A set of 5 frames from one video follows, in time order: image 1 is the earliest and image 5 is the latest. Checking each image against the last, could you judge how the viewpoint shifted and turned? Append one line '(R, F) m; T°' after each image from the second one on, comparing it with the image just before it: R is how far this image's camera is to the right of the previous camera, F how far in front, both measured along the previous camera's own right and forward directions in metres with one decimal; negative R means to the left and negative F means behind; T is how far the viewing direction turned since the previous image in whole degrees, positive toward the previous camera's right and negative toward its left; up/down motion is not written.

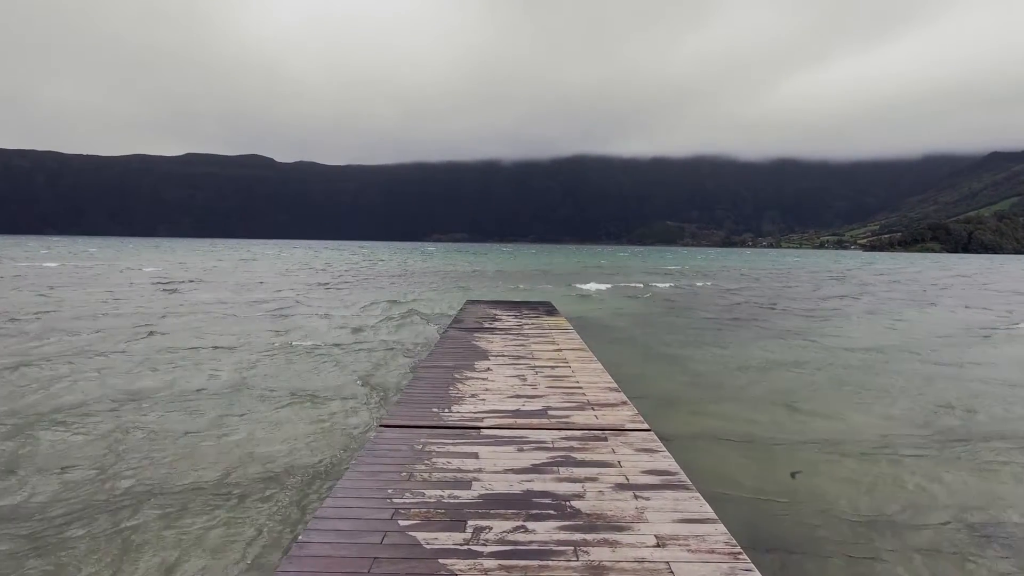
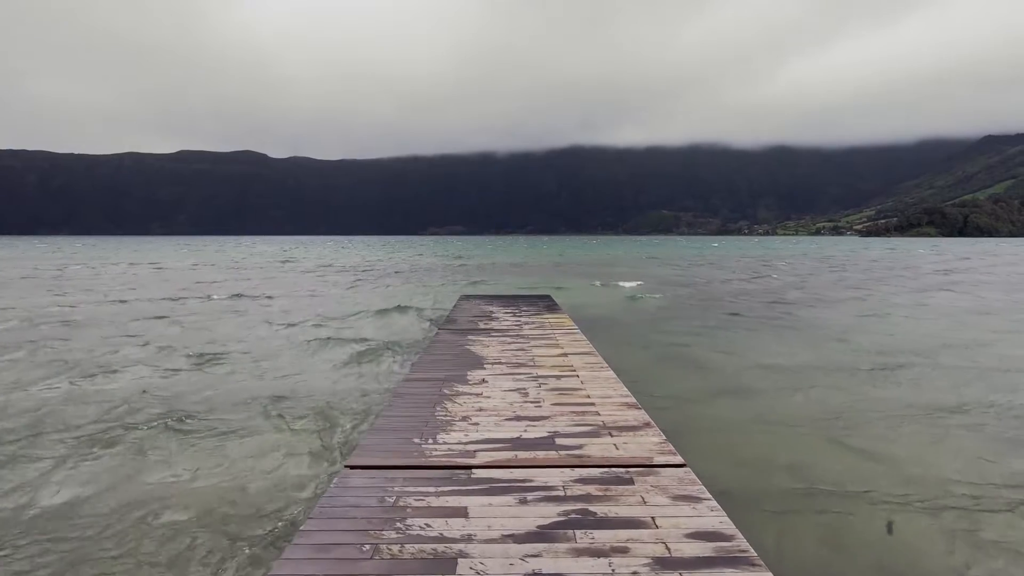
(0.0, +0.9) m; 0°
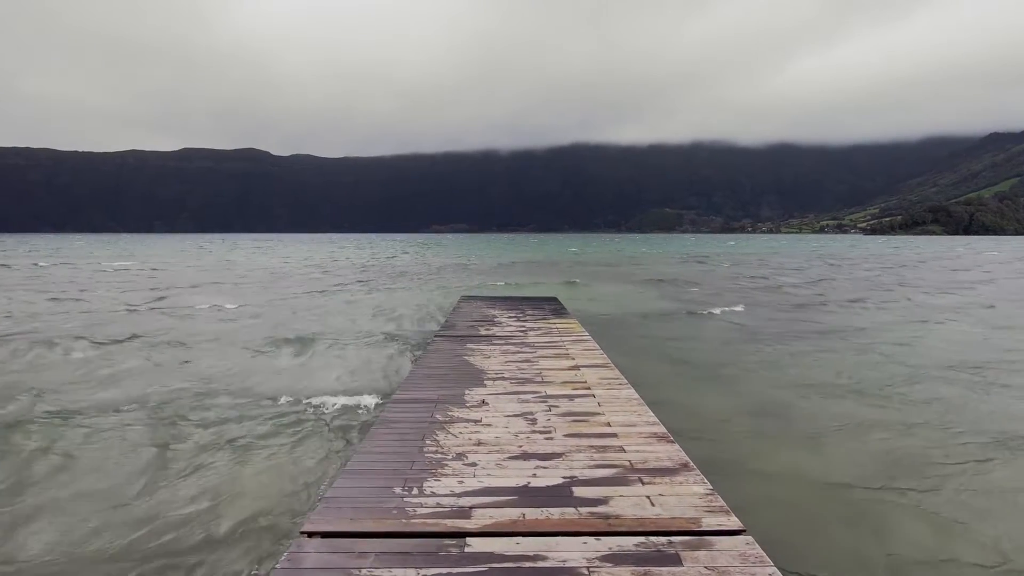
(0.0, +0.8) m; 0°
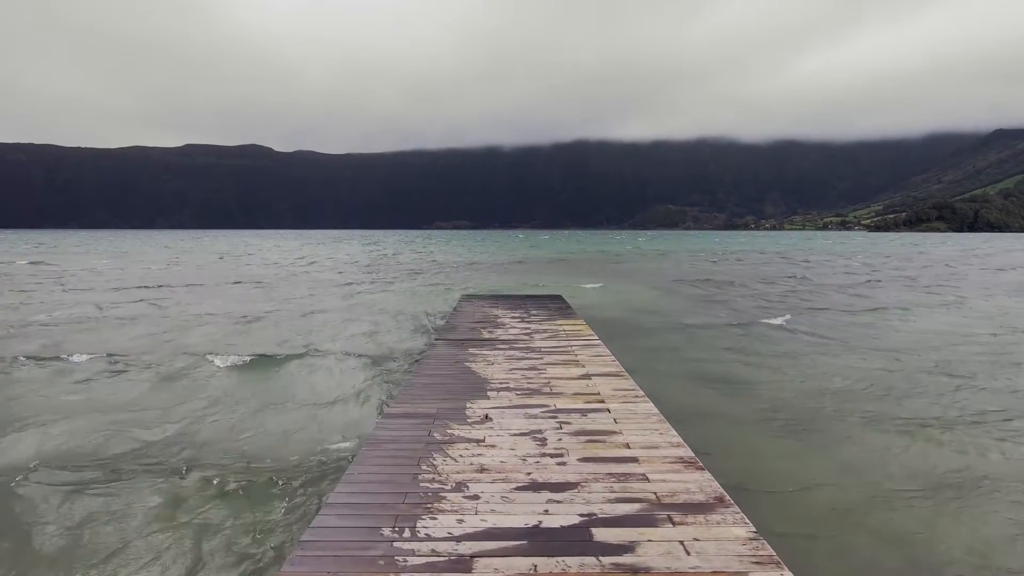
(0.0, +0.4) m; 0°
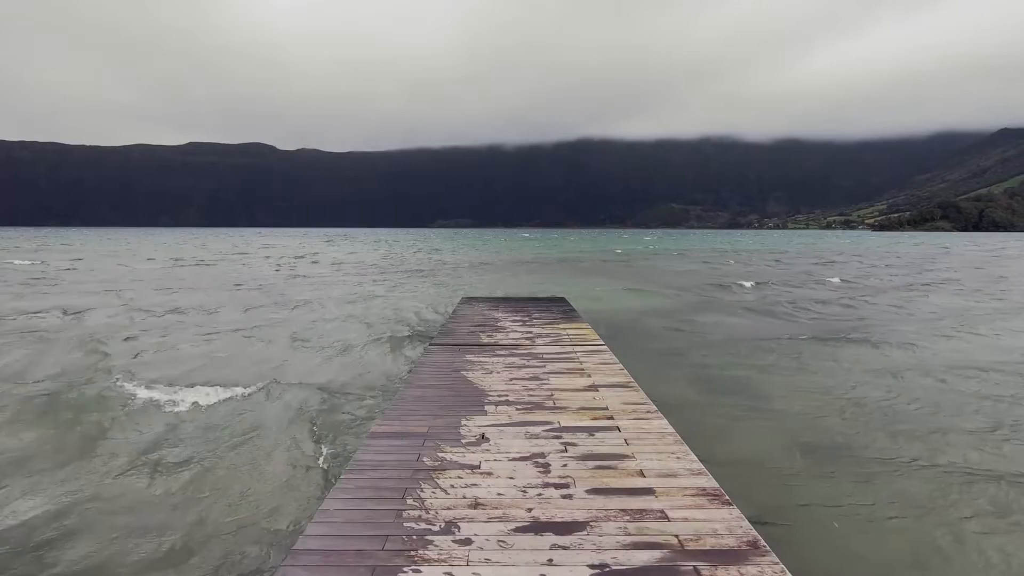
(0.0, +0.4) m; 0°
